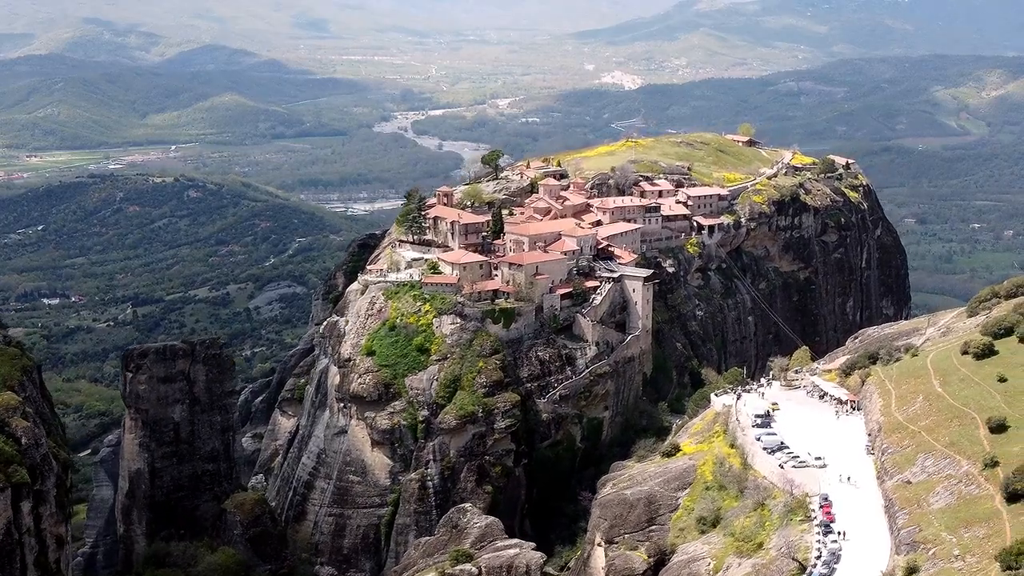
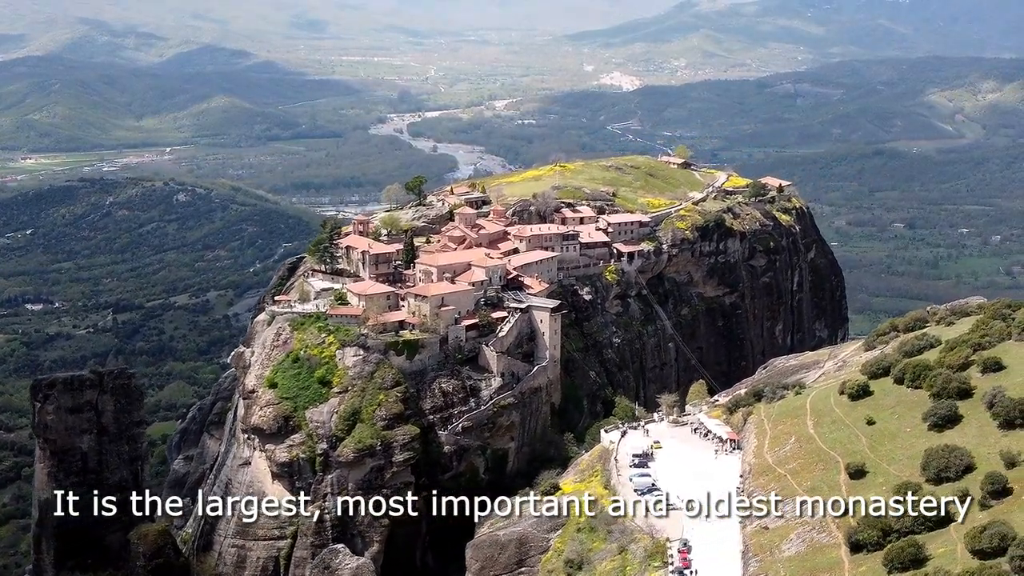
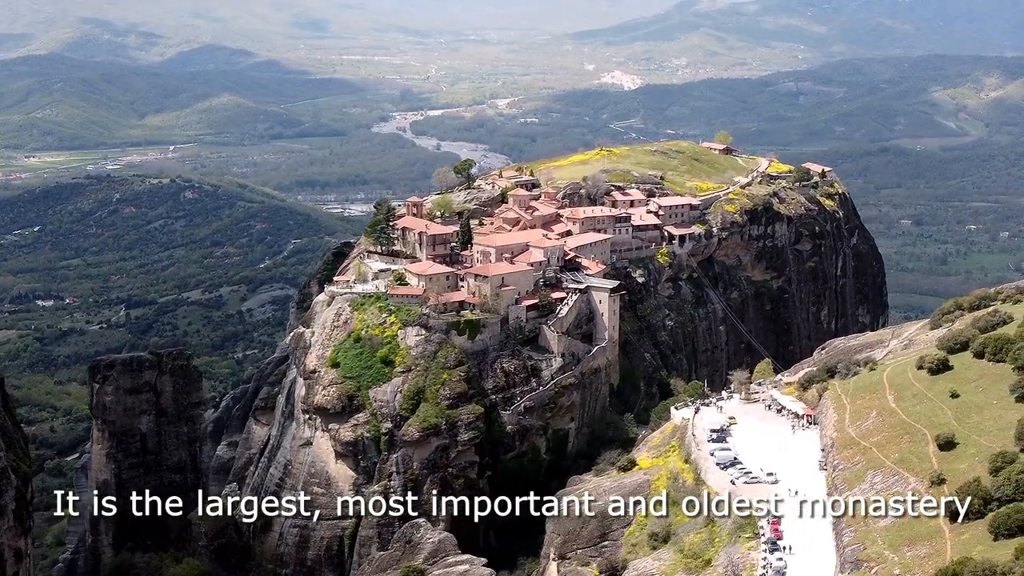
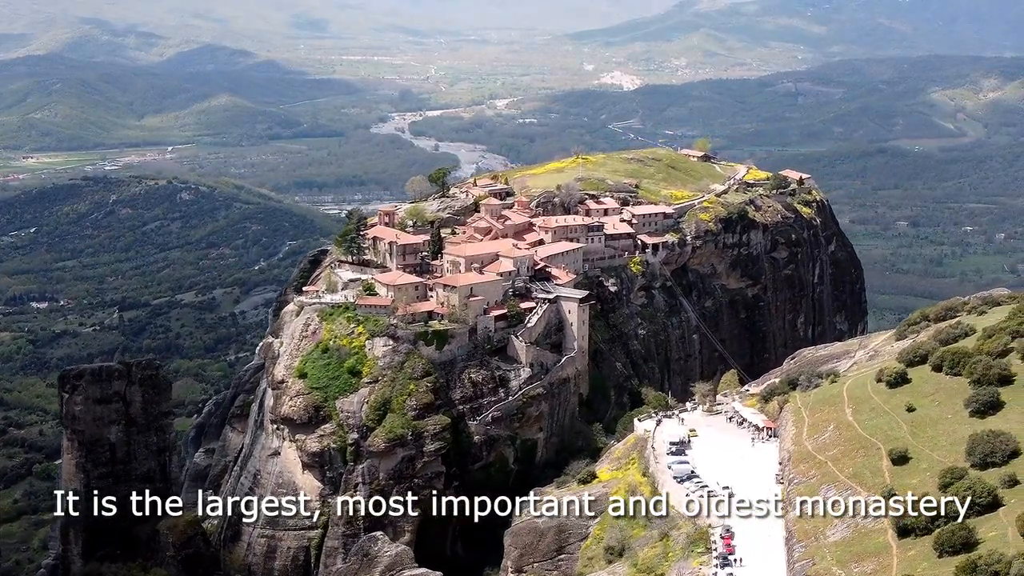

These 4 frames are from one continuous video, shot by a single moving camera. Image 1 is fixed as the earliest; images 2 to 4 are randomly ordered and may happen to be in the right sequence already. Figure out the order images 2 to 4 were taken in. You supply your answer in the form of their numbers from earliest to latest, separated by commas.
3, 4, 2
